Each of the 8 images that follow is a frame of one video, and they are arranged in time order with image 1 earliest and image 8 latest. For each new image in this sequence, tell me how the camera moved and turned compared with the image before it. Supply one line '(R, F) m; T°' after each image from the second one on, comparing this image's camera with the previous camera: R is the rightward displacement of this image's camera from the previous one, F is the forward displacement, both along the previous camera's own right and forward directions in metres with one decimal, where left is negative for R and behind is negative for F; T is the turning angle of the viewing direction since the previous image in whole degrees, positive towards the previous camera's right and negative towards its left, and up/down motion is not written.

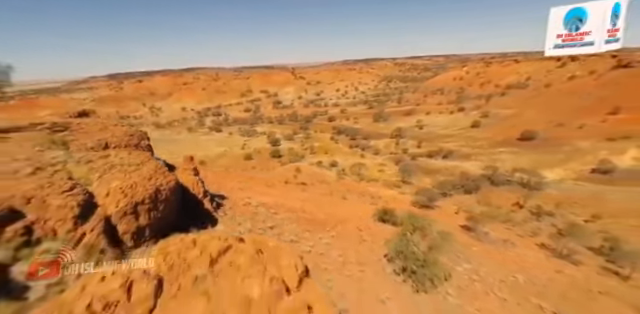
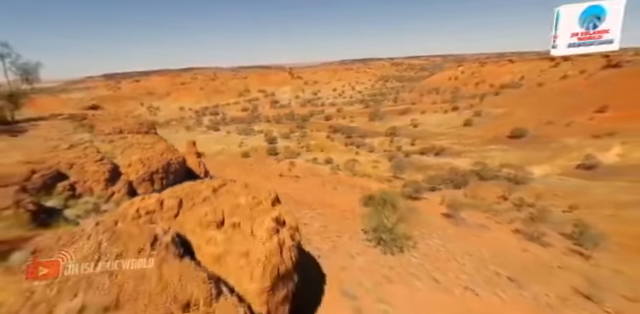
(+0.2, -0.7) m; 0°
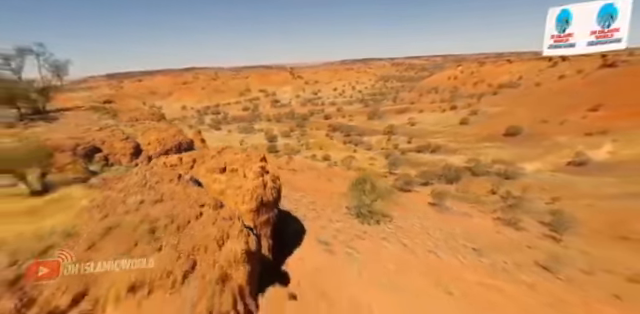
(+0.3, -0.8) m; 0°
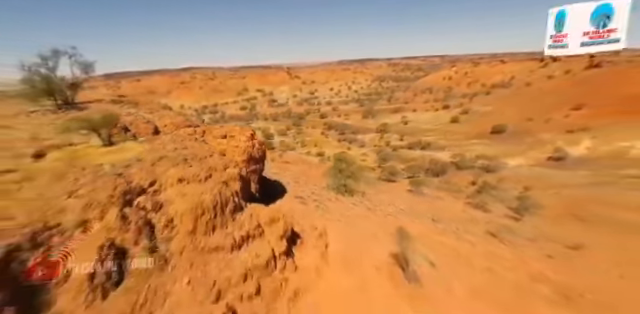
(+0.4, -1.2) m; 0°
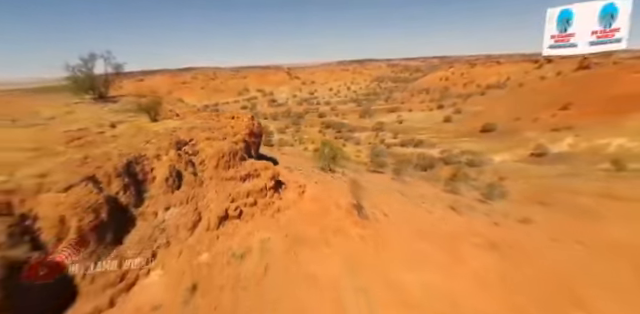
(+0.4, -1.5) m; 0°
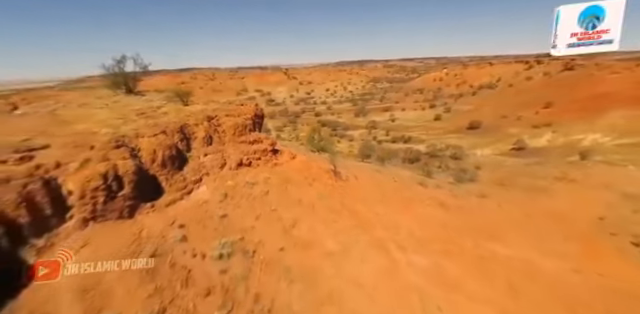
(+0.3, -1.9) m; 0°
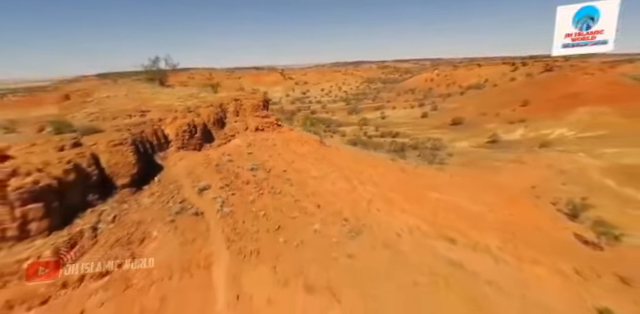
(+0.2, -2.9) m; +1°
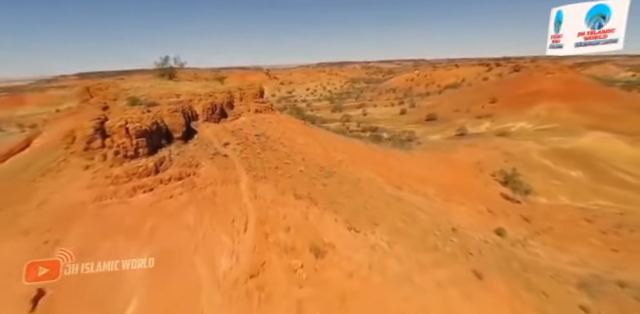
(+0.1, -2.8) m; +3°
